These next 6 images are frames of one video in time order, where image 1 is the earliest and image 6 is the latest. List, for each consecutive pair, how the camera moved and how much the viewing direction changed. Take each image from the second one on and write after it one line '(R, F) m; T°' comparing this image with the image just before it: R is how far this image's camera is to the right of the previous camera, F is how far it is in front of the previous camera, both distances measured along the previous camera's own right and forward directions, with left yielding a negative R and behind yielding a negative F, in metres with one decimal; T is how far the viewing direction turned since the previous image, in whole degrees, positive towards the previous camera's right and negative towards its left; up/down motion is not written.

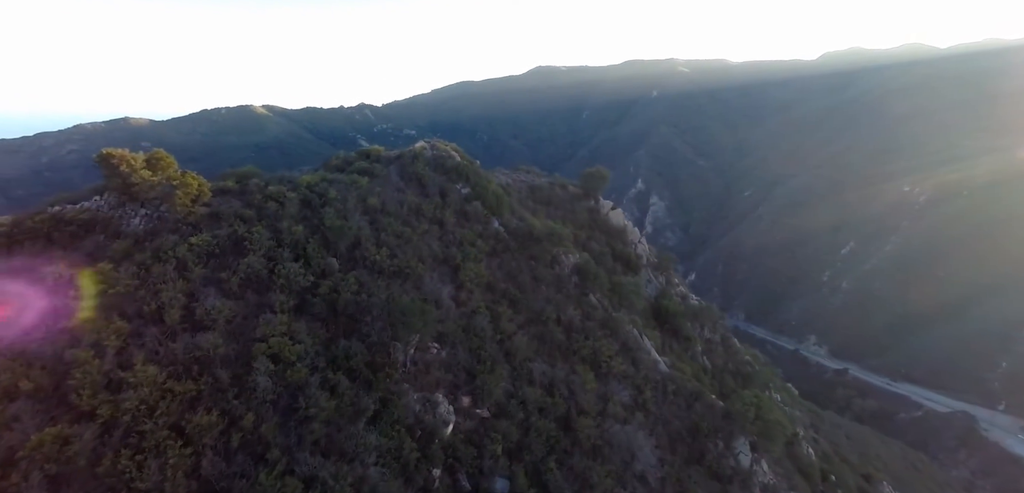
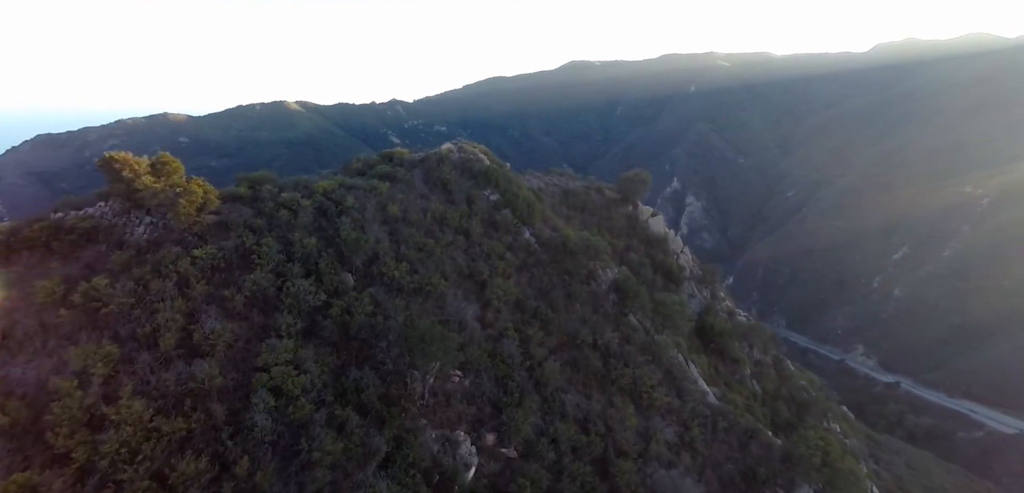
(0.0, +2.2) m; -3°
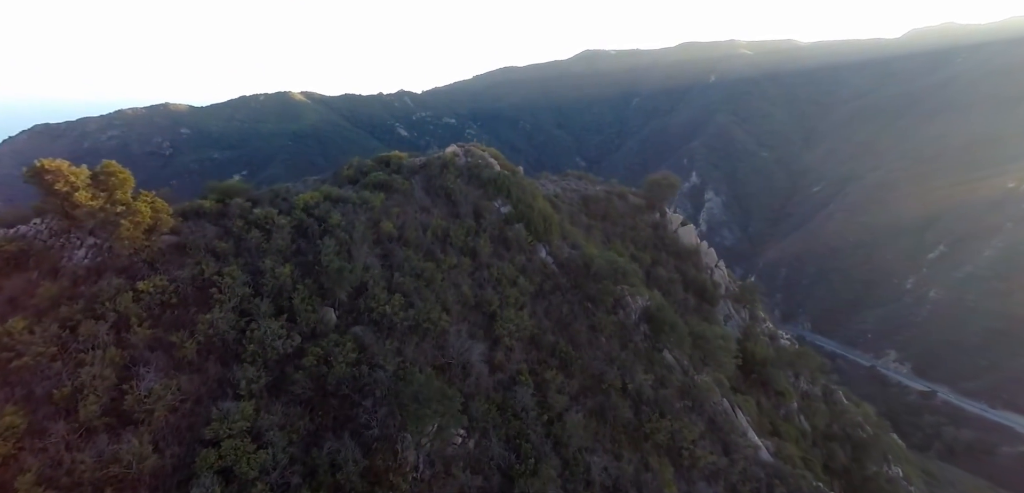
(-0.1, +3.5) m; -1°
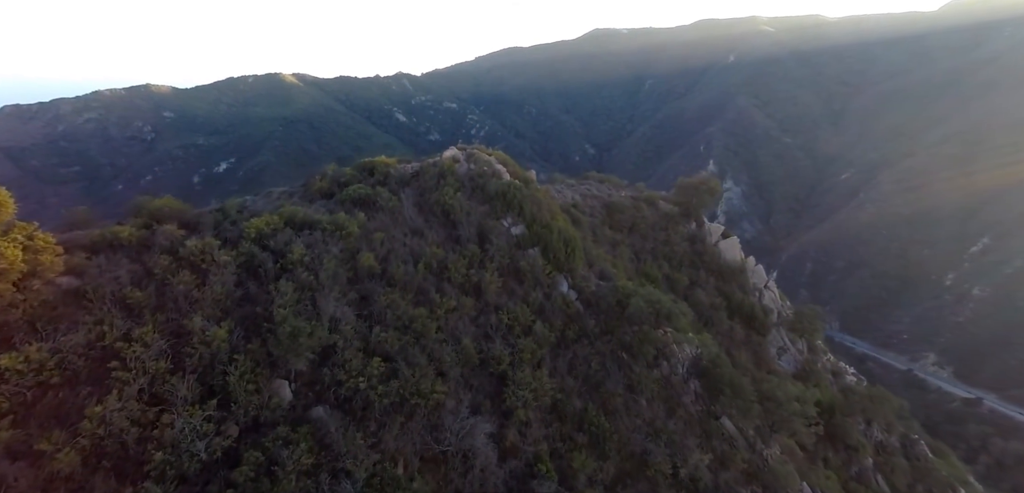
(-0.3, +4.5) m; 0°
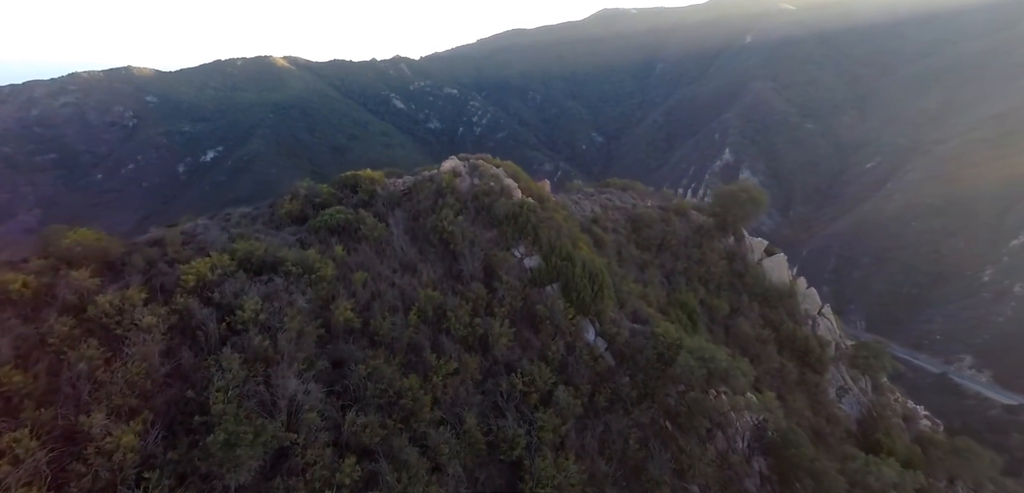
(-0.3, +3.4) m; 0°
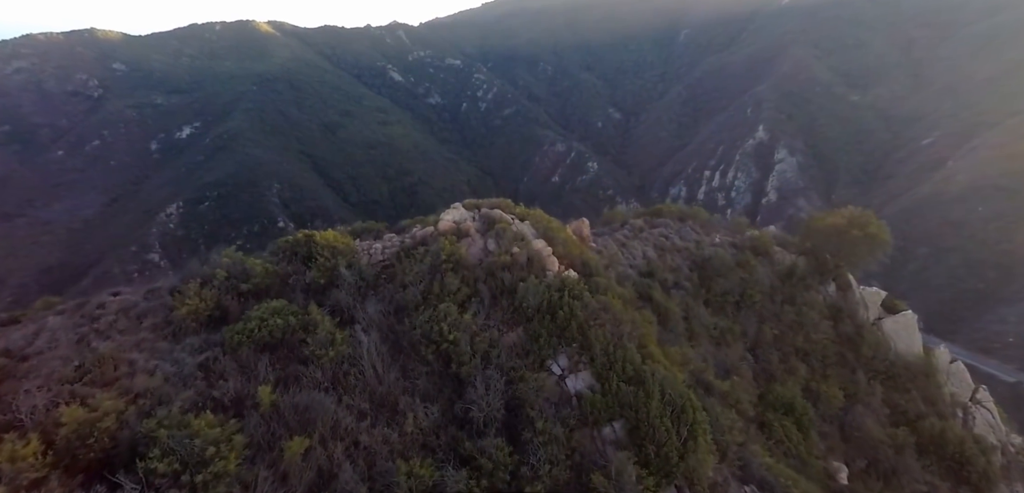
(-0.5, +5.7) m; -1°
